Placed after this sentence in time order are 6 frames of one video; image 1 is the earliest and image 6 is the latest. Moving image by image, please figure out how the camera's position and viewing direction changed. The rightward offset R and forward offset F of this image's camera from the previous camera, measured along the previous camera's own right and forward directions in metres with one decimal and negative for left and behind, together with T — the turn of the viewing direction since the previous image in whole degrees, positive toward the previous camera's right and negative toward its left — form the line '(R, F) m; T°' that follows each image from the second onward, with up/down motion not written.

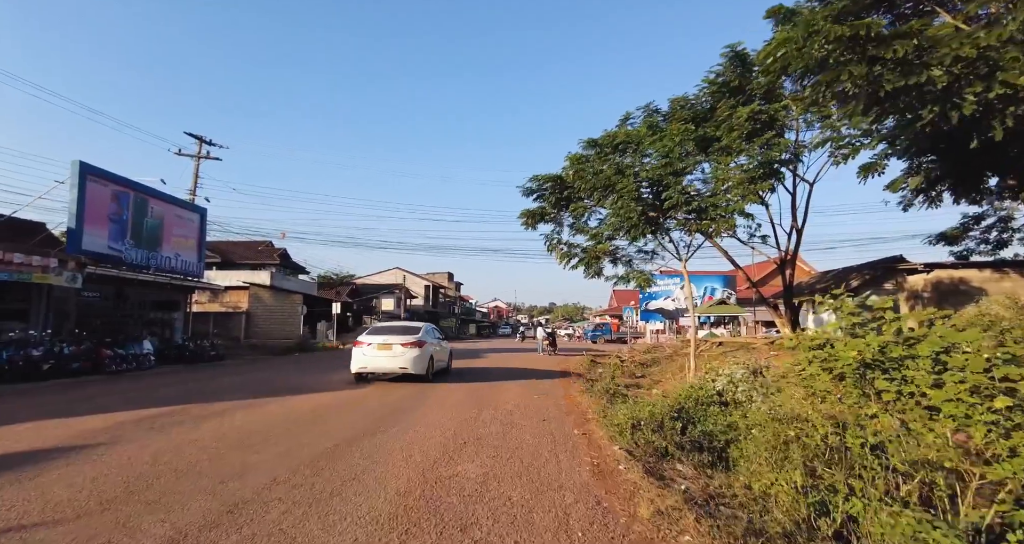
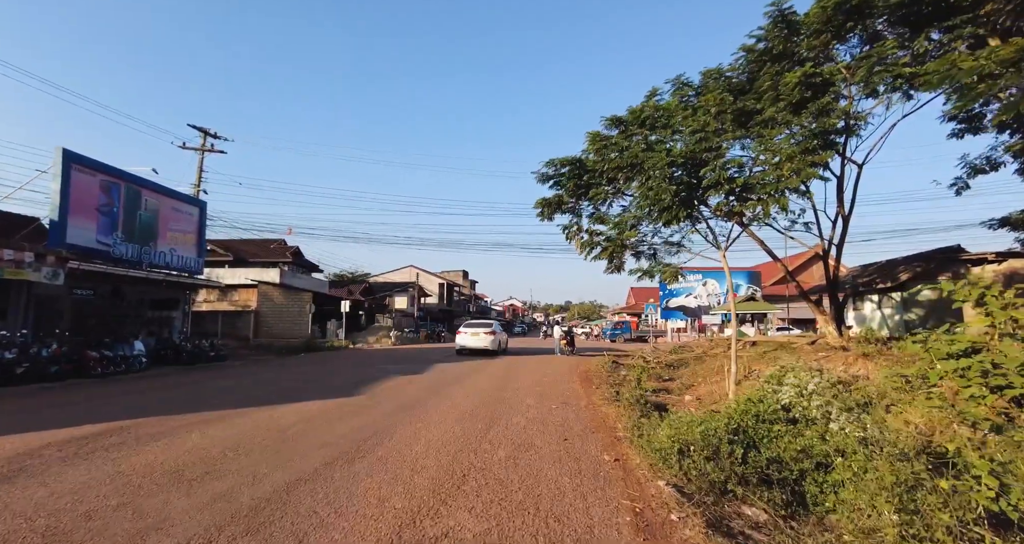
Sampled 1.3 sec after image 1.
(0.0, +1.3) m; -2°
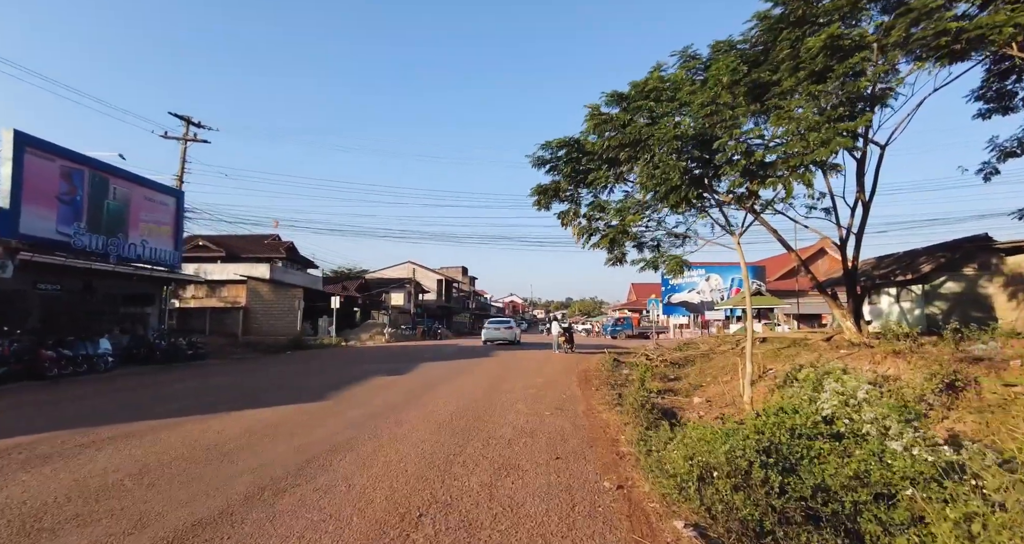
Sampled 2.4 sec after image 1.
(+0.2, +1.0) m; 0°
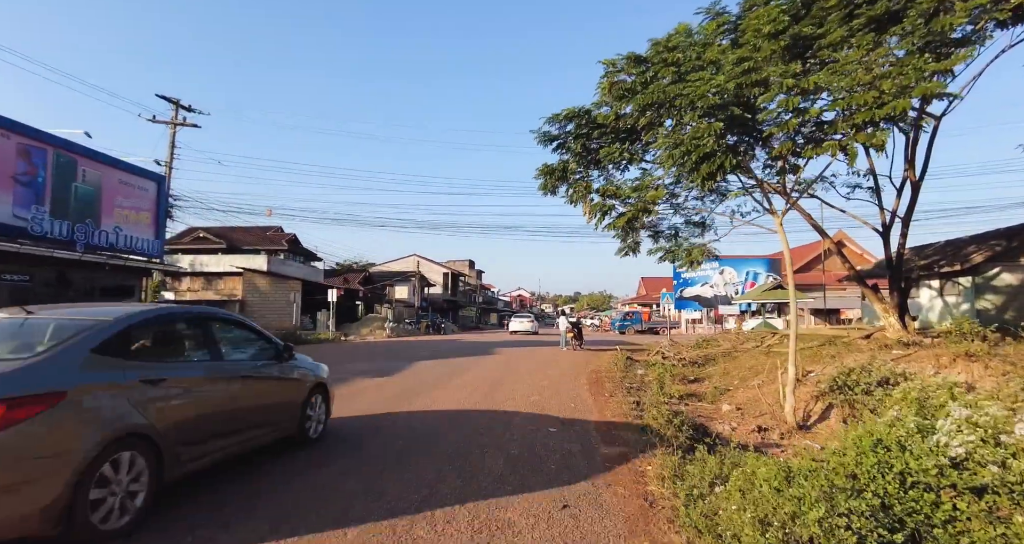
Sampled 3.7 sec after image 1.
(+0.1, +1.4) m; -1°
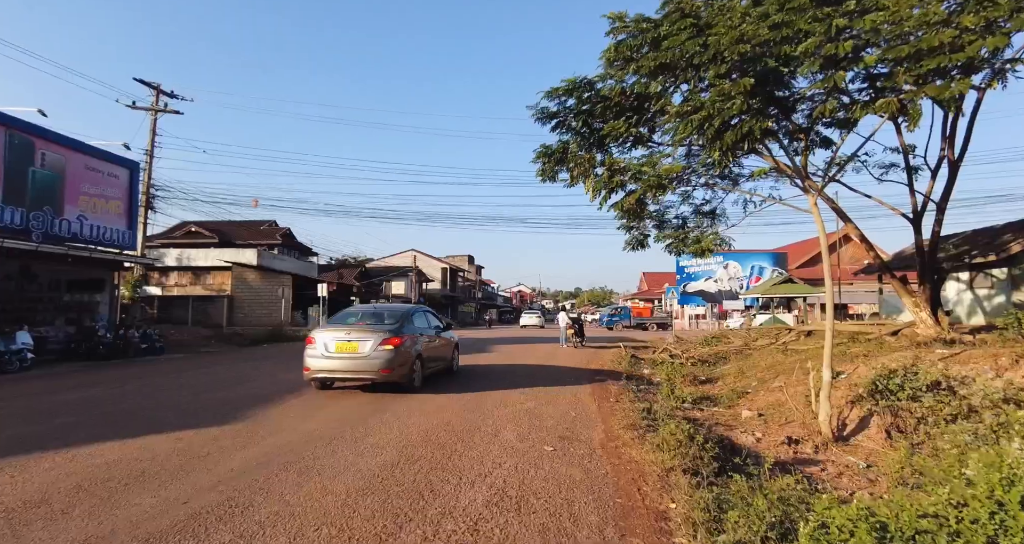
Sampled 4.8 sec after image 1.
(+0.1, +1.1) m; 0°
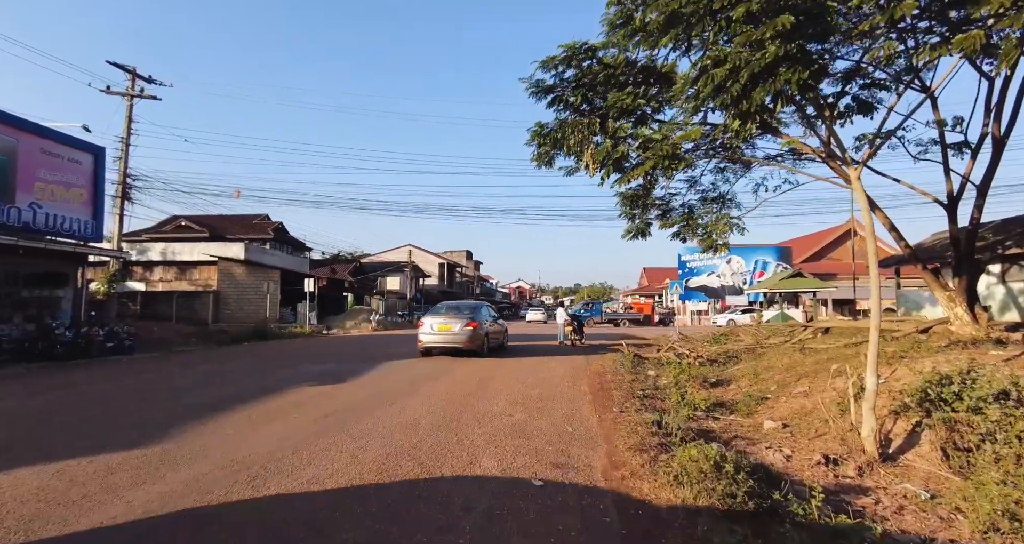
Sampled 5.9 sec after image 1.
(+0.2, +1.1) m; 0°
